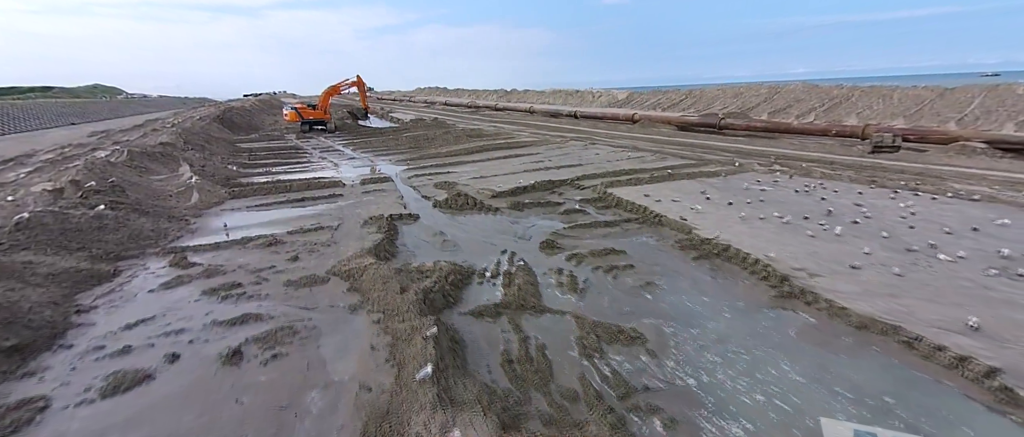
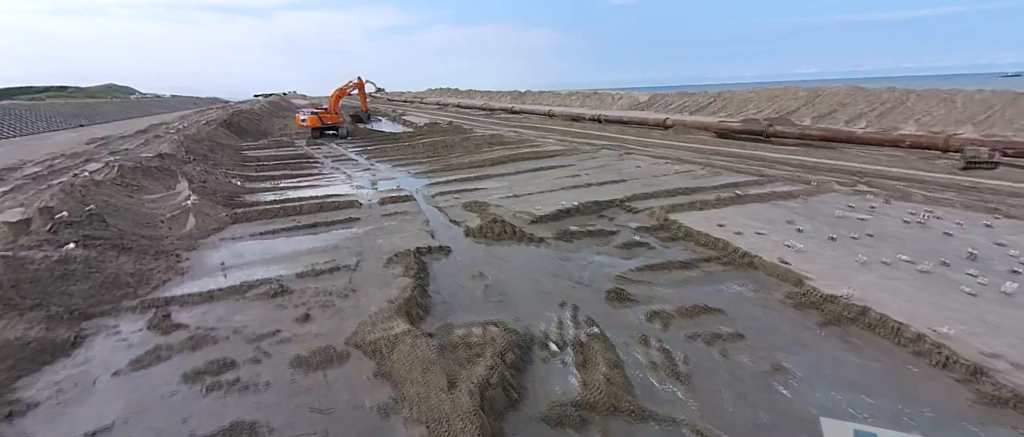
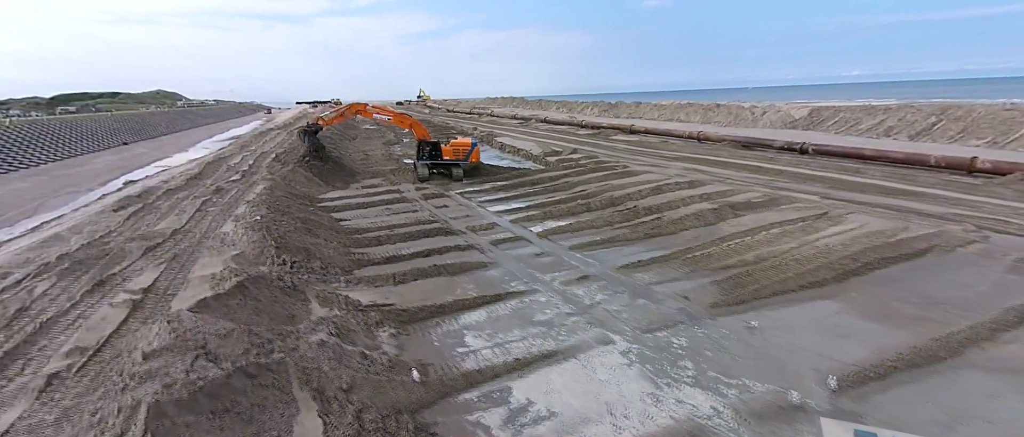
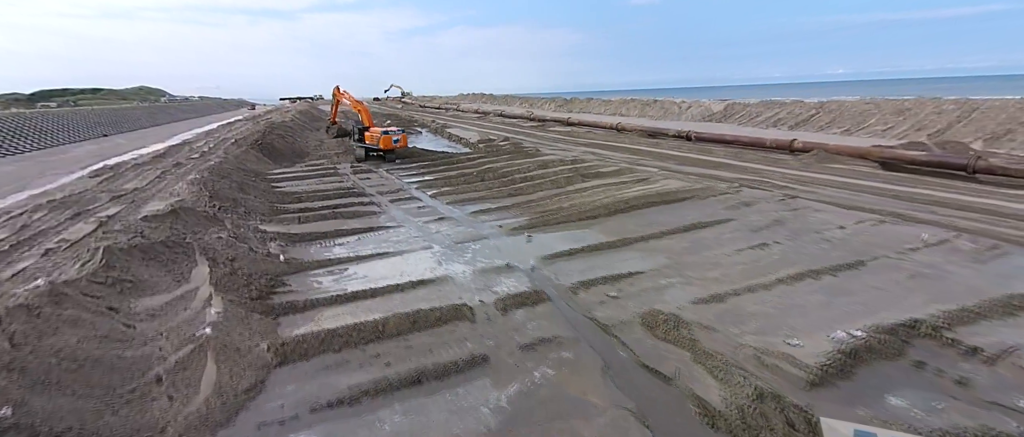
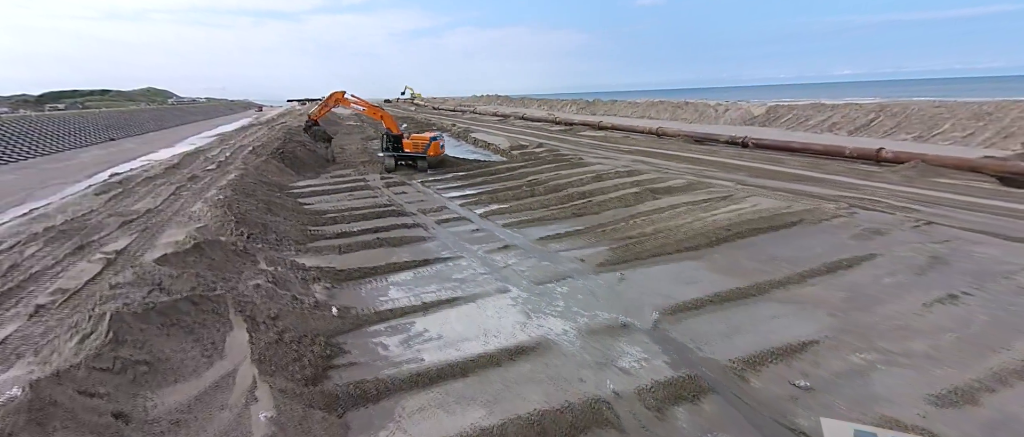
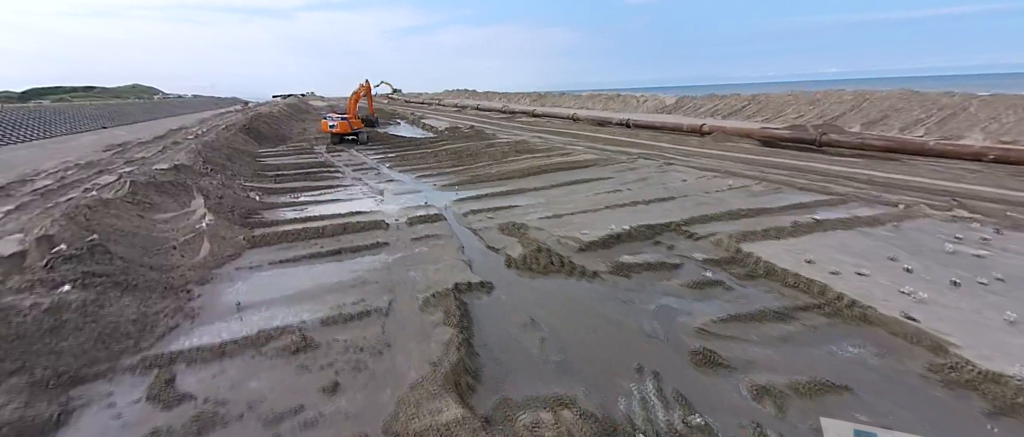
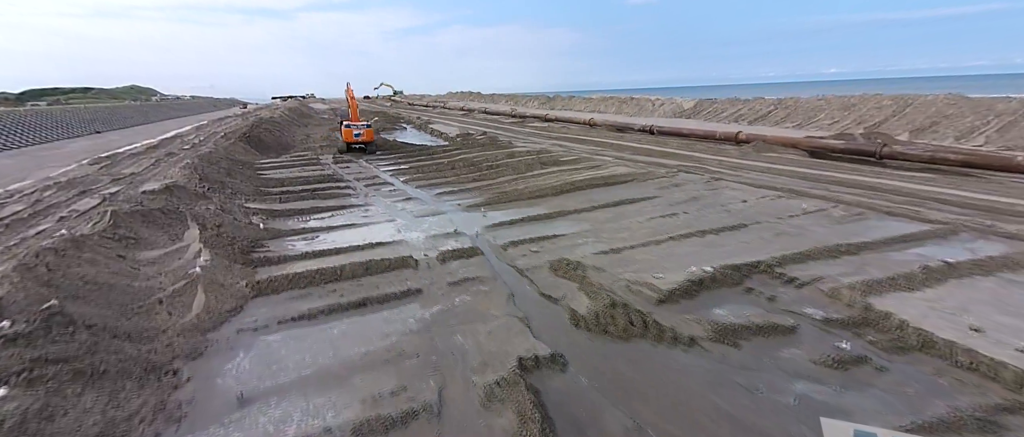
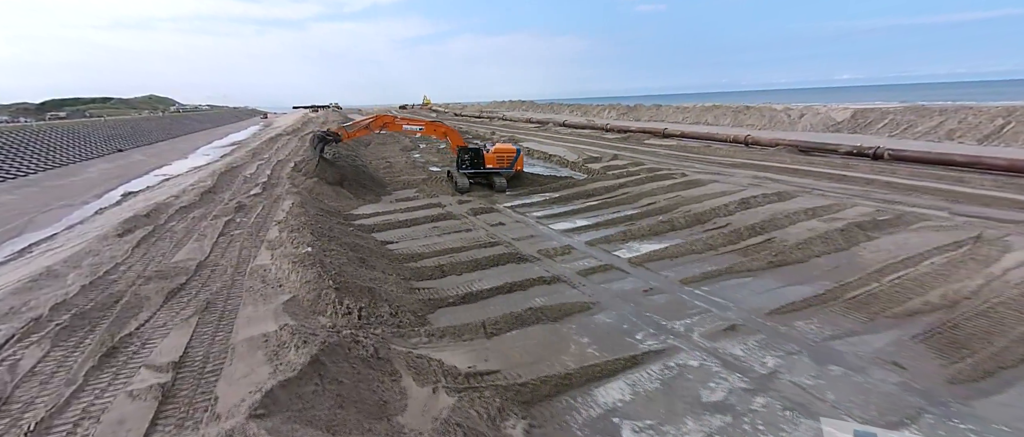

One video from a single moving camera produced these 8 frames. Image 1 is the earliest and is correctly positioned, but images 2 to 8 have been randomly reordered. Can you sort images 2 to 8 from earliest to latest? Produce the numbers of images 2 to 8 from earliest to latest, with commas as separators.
2, 6, 7, 4, 5, 3, 8
